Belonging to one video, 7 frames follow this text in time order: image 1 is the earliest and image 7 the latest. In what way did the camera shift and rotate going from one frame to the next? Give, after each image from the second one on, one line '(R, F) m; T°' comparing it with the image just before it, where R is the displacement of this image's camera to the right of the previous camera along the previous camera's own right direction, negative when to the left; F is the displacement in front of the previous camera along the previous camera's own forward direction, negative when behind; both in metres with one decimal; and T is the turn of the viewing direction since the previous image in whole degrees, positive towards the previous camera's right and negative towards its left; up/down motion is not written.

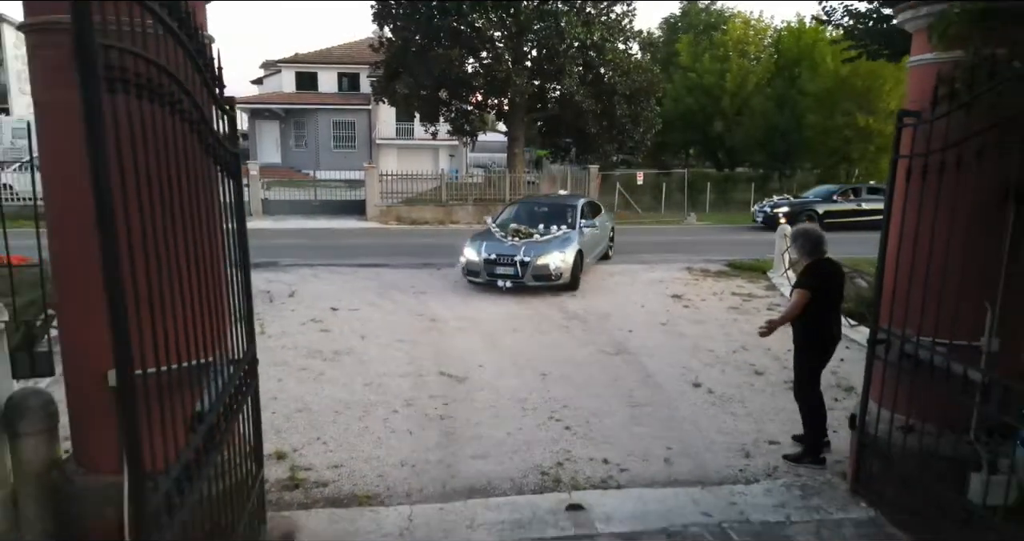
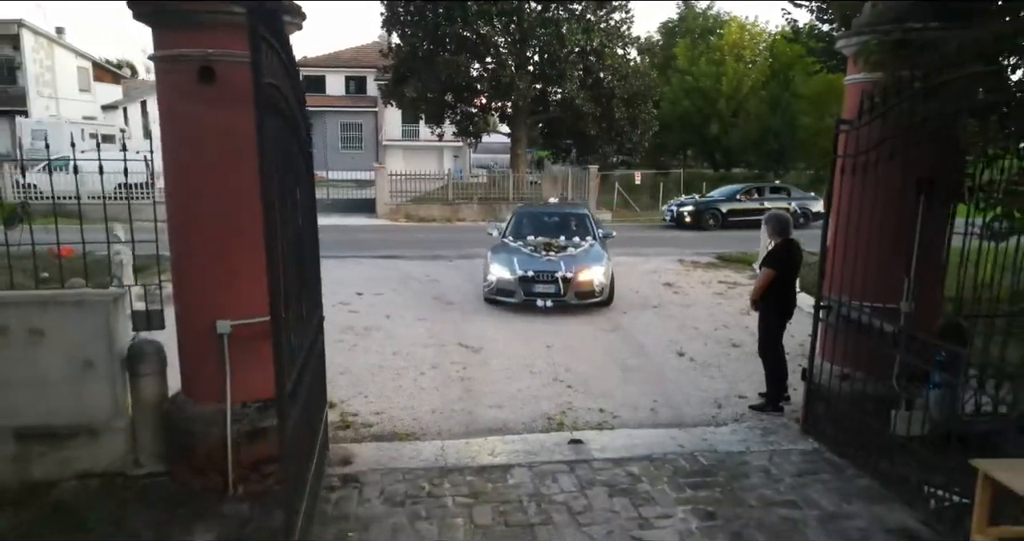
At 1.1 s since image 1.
(-0.1, -1.0) m; 0°
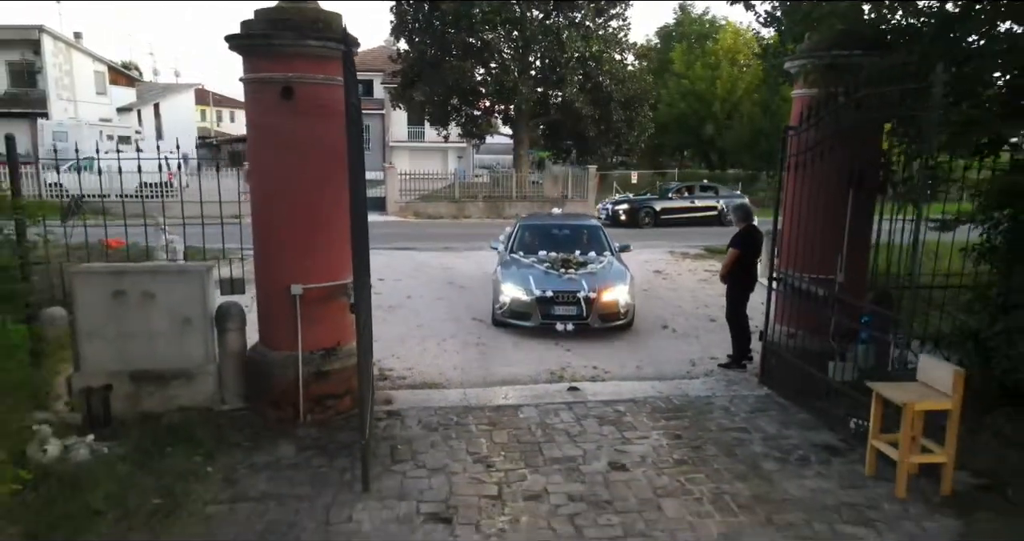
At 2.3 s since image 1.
(-0.1, -1.2) m; 0°
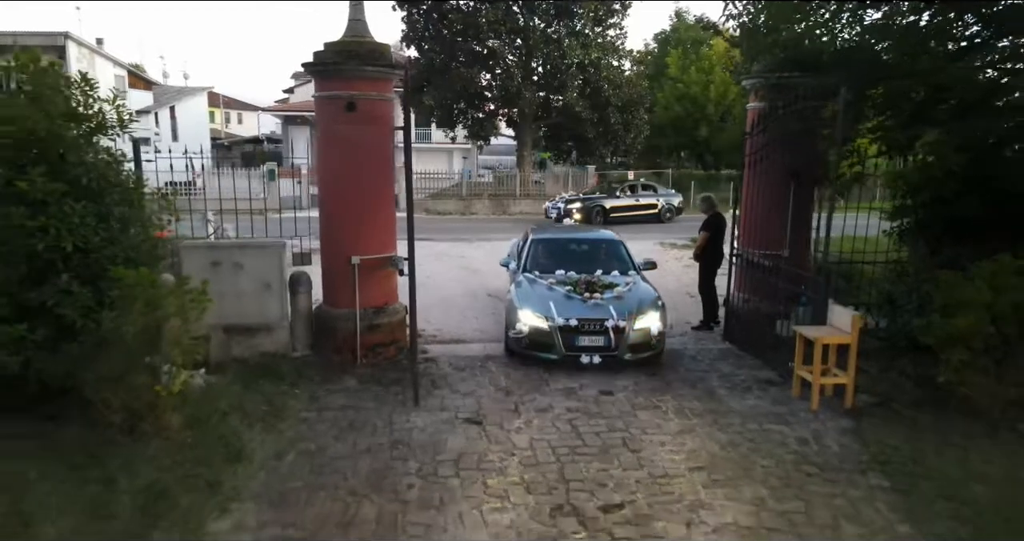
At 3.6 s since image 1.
(-0.1, -1.6) m; 0°
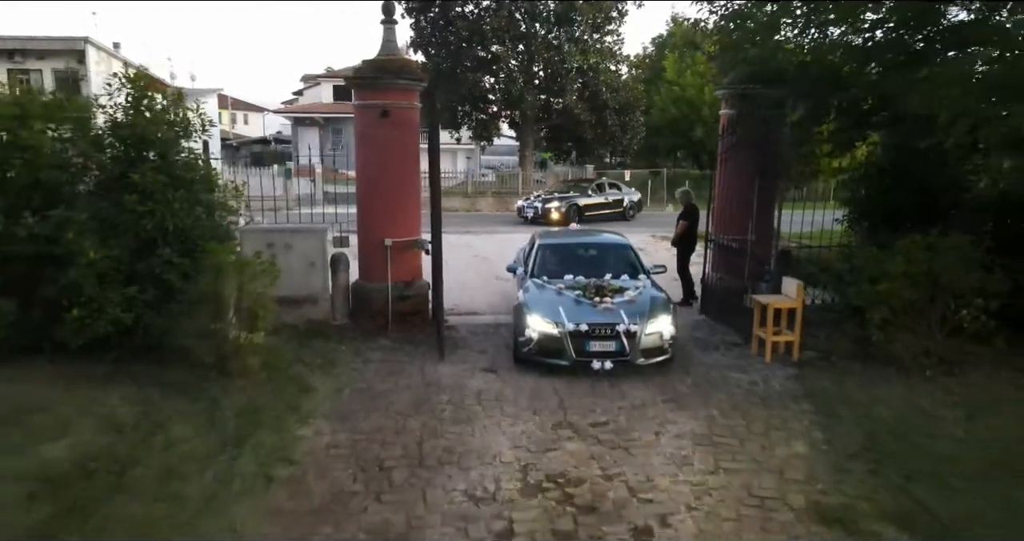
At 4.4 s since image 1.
(-0.1, -1.4) m; 0°
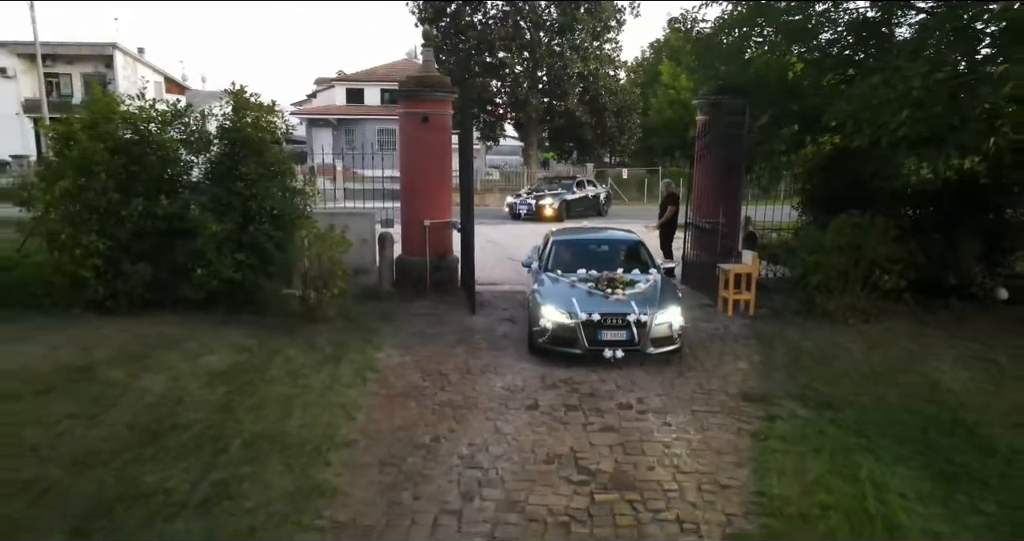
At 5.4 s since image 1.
(-0.2, -2.0) m; 0°
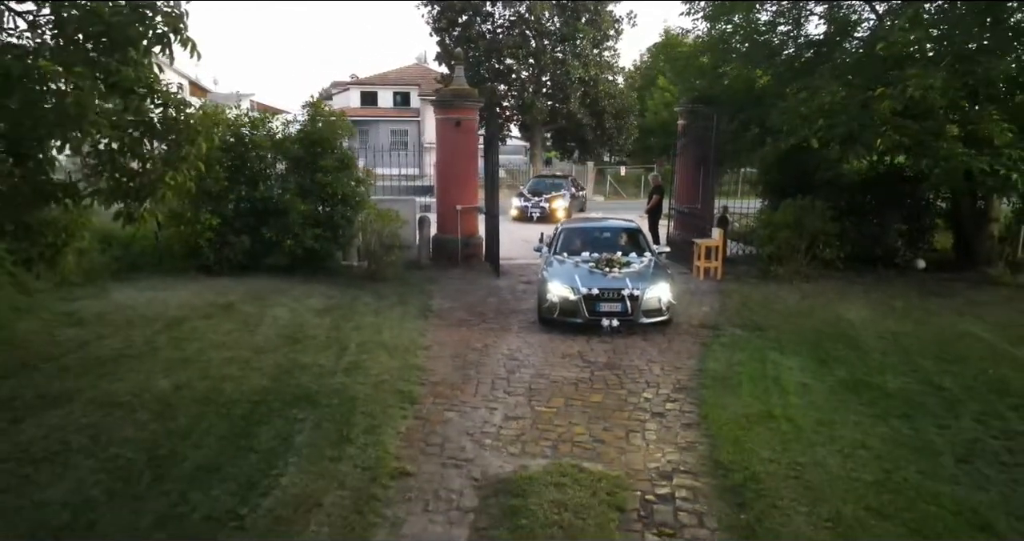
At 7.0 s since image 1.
(-0.2, -2.5) m; 0°
